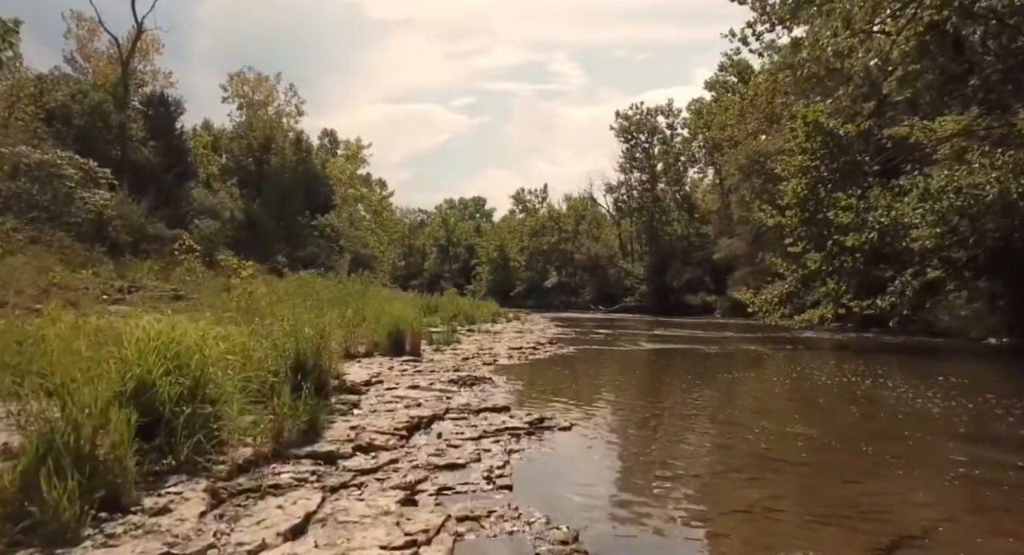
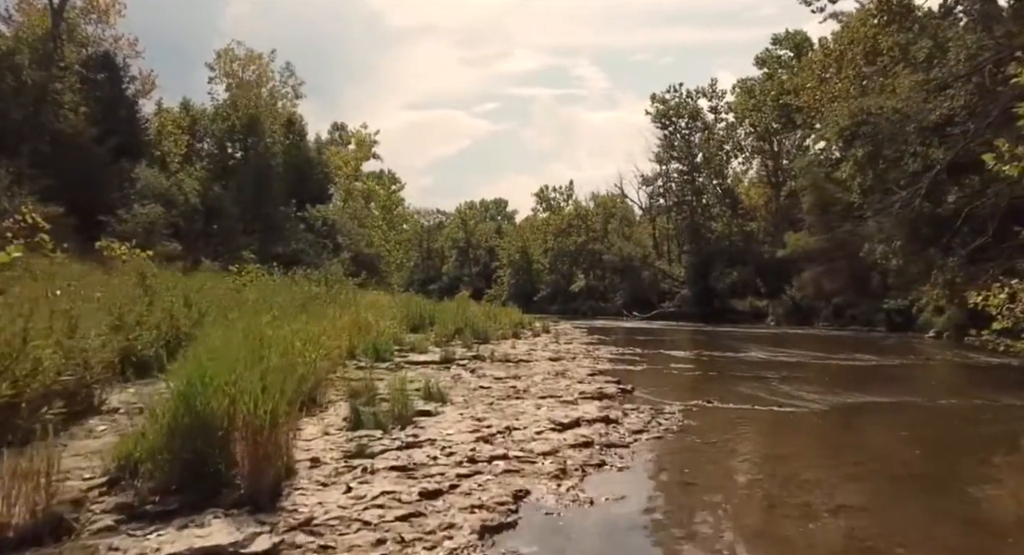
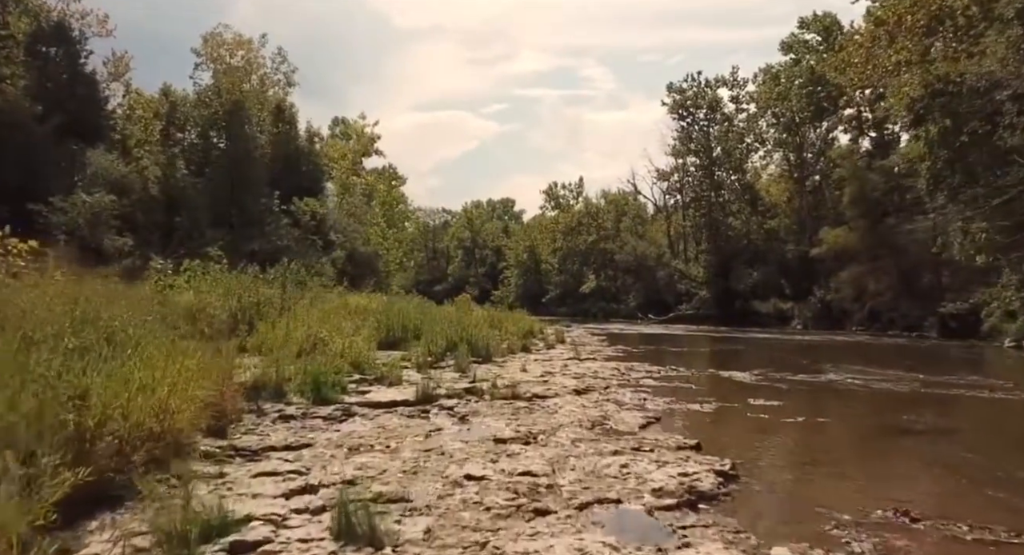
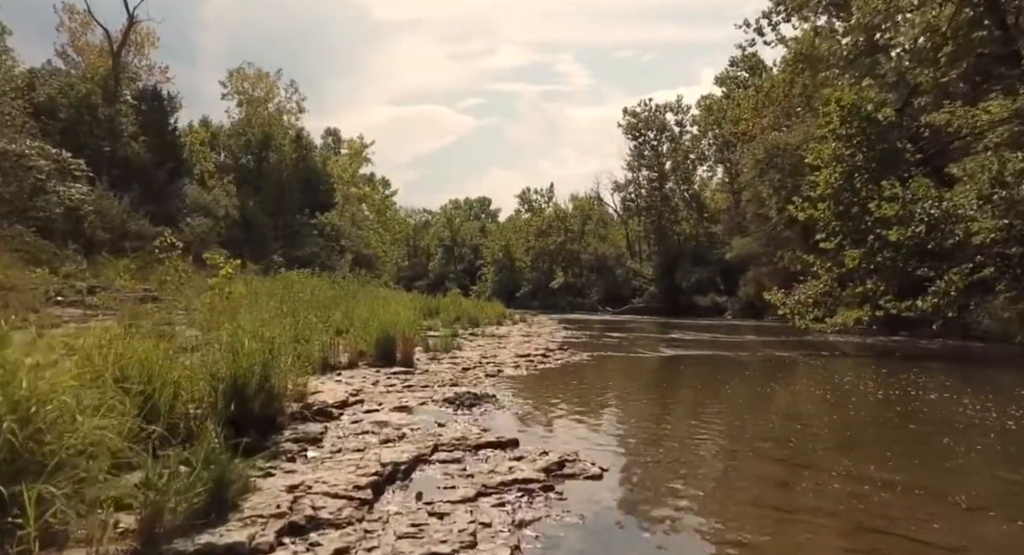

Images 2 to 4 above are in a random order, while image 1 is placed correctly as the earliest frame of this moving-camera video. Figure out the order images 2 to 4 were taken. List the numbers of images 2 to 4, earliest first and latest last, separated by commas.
4, 2, 3
